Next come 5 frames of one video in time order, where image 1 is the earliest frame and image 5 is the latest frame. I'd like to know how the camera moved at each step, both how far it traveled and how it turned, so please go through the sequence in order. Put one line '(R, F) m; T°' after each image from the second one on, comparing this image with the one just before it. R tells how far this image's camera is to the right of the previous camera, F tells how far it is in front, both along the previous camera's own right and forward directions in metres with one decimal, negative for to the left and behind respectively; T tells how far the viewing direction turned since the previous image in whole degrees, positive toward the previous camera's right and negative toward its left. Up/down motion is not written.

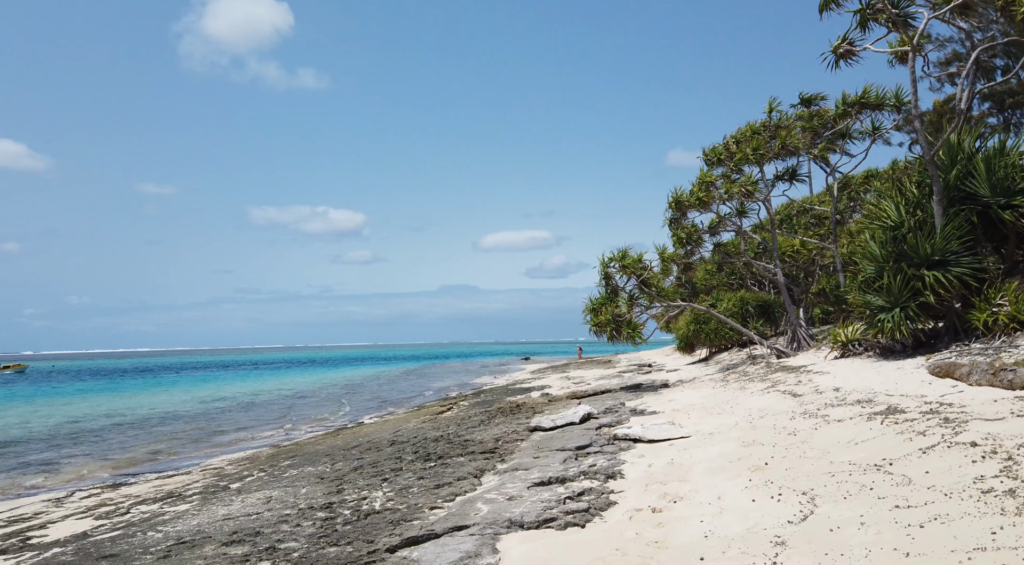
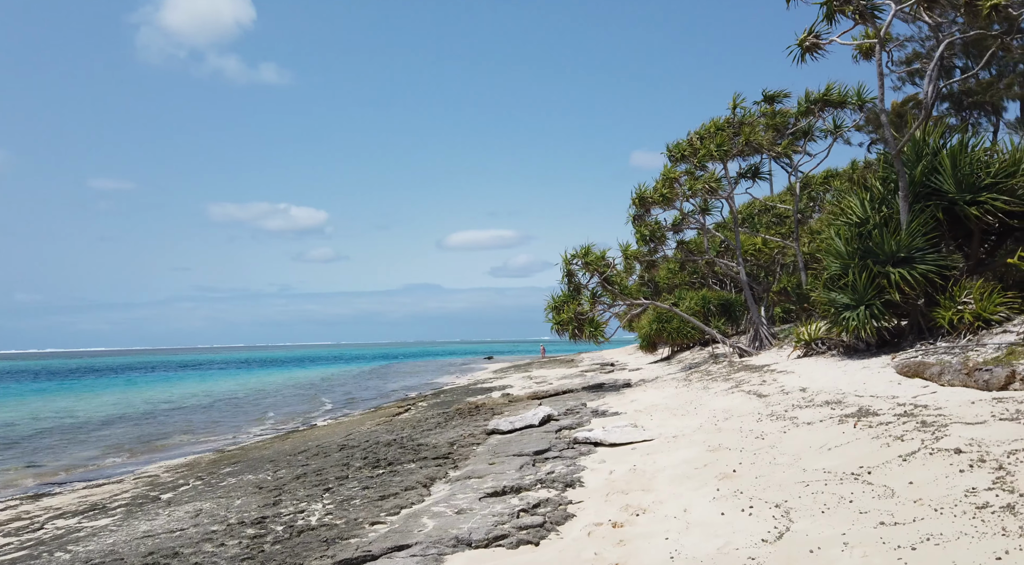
(+0.1, +0.4) m; +3°
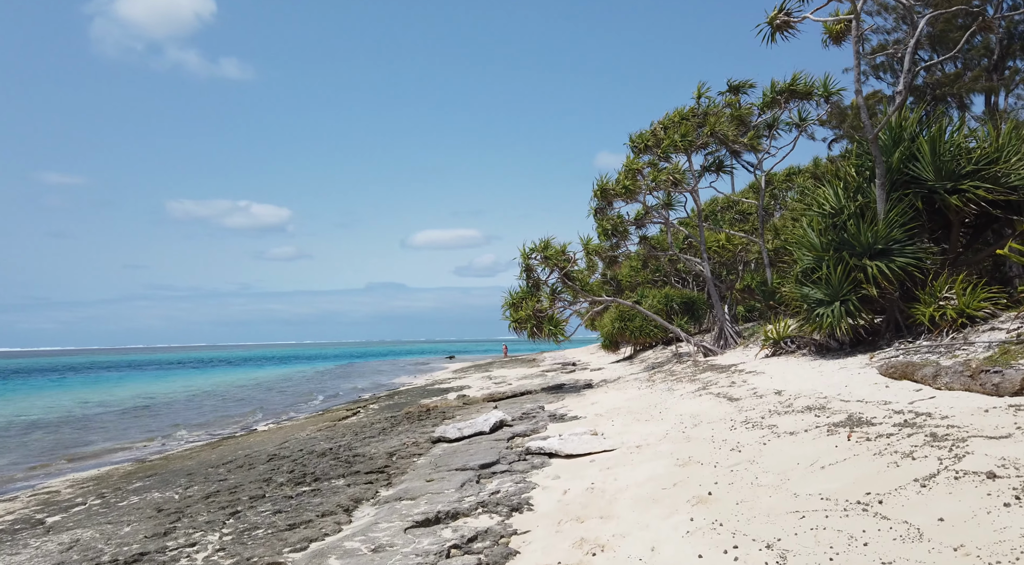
(+0.1, +0.7) m; +3°
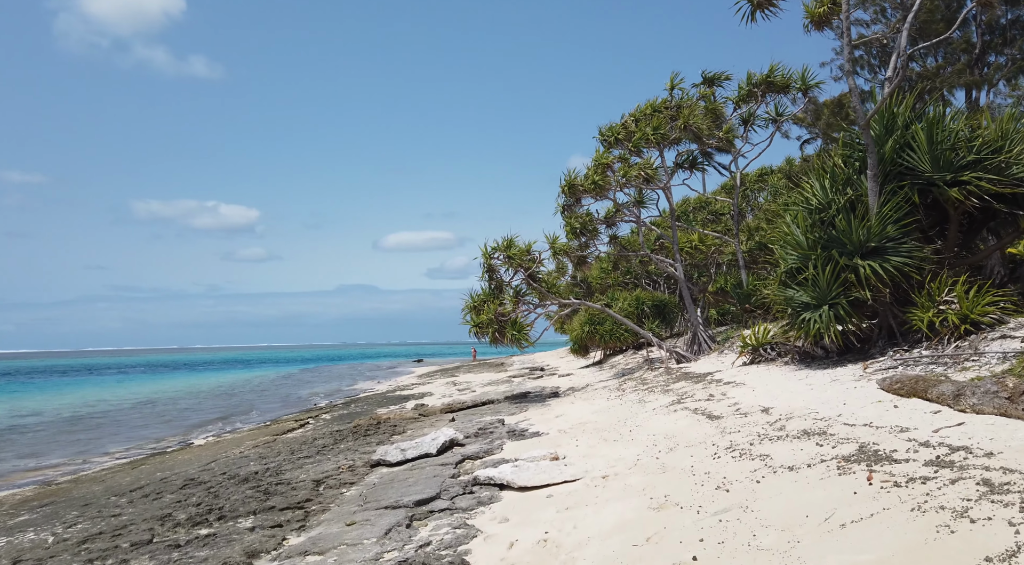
(+0.2, +0.8) m; +2°
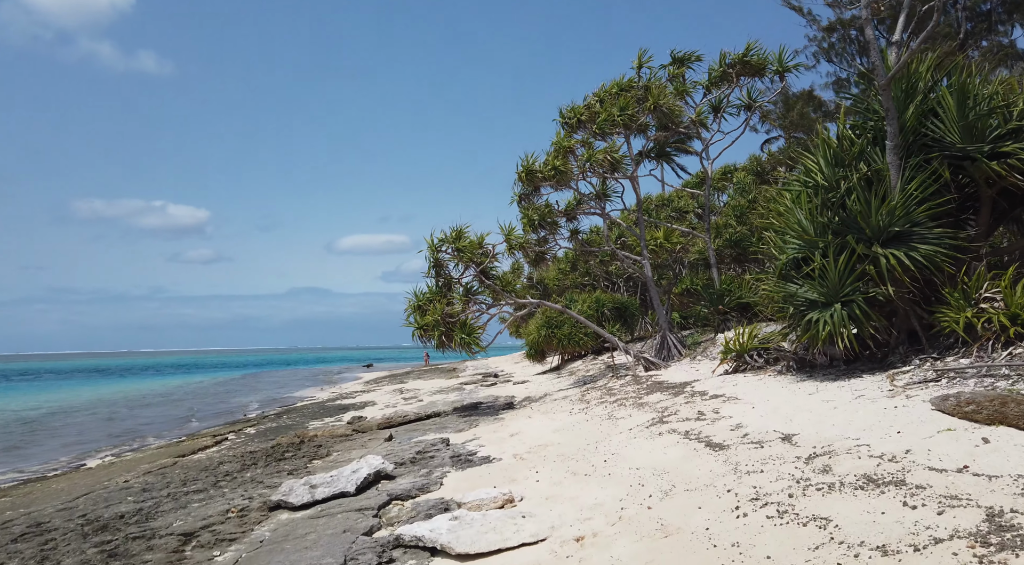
(+0.1, +1.3) m; +4°
